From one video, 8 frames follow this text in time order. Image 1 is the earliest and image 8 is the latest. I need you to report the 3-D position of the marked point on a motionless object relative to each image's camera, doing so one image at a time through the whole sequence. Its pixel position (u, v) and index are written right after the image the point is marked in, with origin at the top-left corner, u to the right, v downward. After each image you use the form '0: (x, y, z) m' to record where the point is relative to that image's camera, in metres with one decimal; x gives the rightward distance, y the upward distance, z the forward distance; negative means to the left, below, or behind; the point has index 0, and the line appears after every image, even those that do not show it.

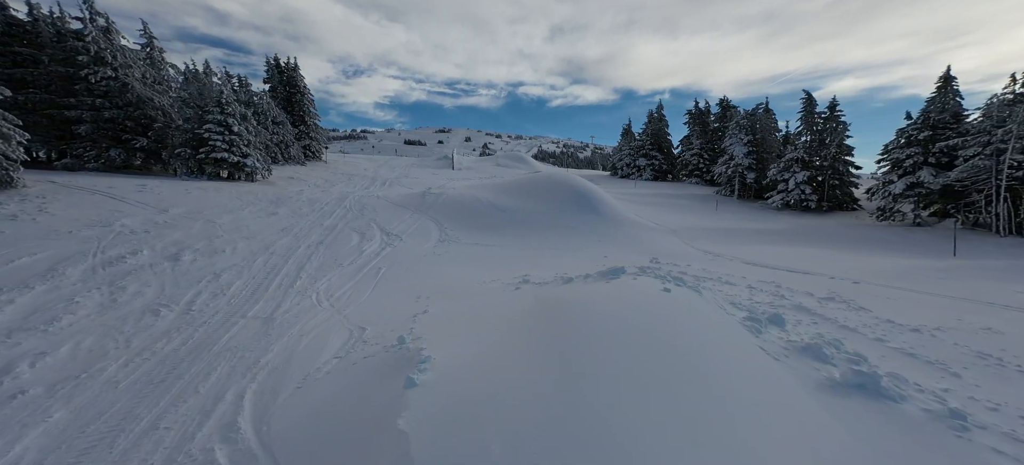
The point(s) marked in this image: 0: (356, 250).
0: (-3.4, -0.4, +9.4) m
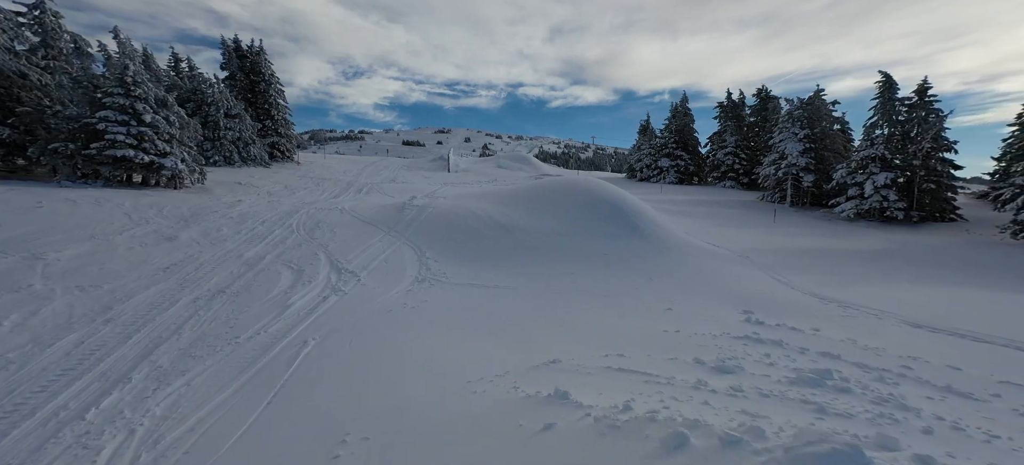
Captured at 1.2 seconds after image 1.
0: (-3.2, -0.9, +5.9) m
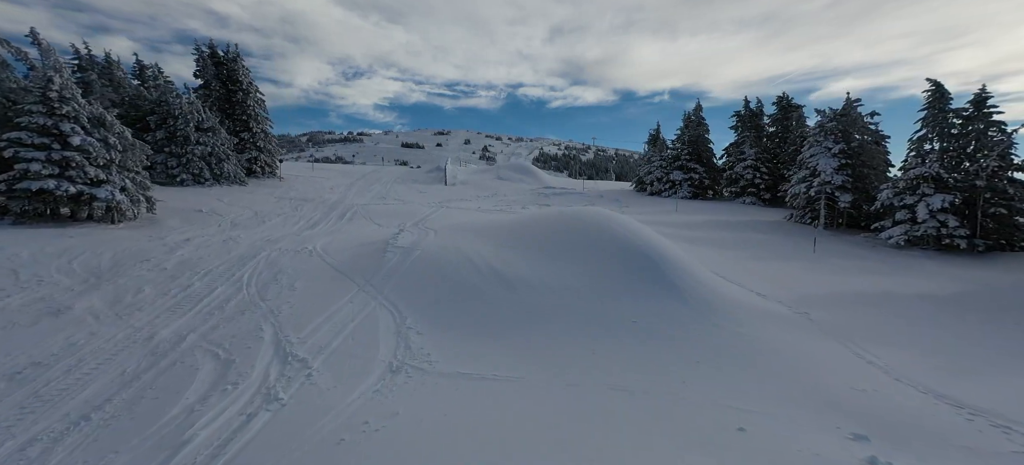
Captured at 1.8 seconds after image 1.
0: (-3.1, -1.8, +4.0) m
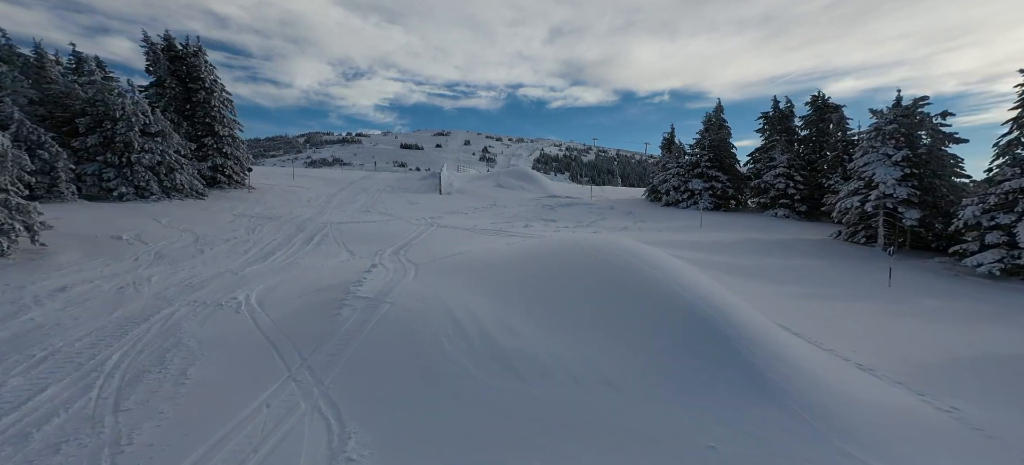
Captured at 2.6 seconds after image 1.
0: (-3.0, -2.5, +1.5) m
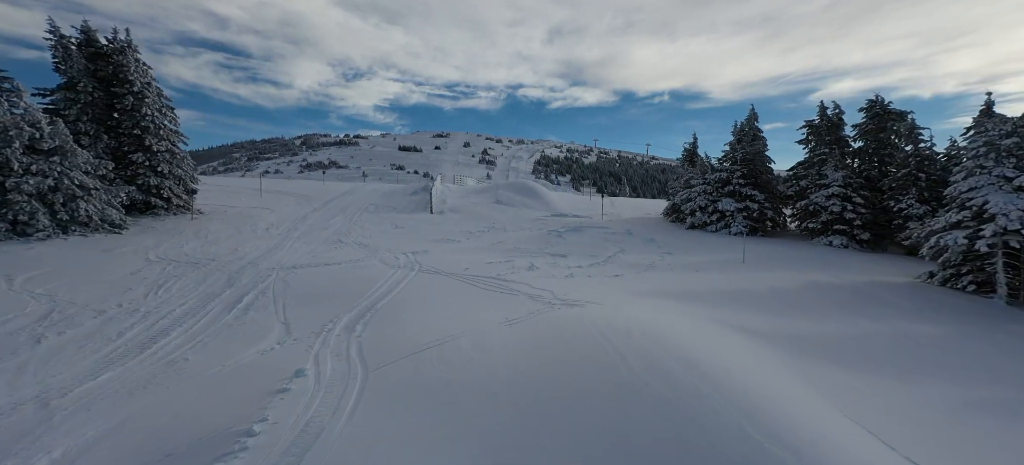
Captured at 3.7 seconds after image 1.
0: (-3.0, -3.7, -1.9) m
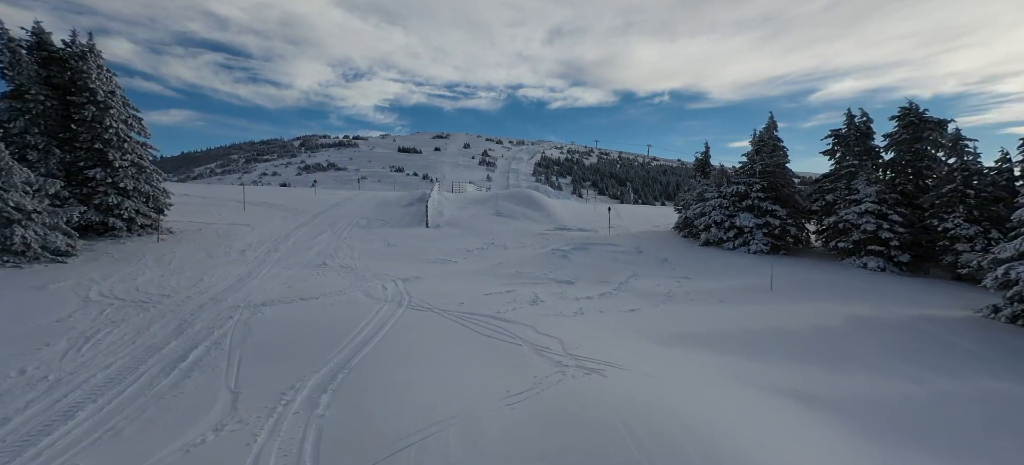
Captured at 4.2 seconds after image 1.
0: (-3.0, -4.4, -3.4) m
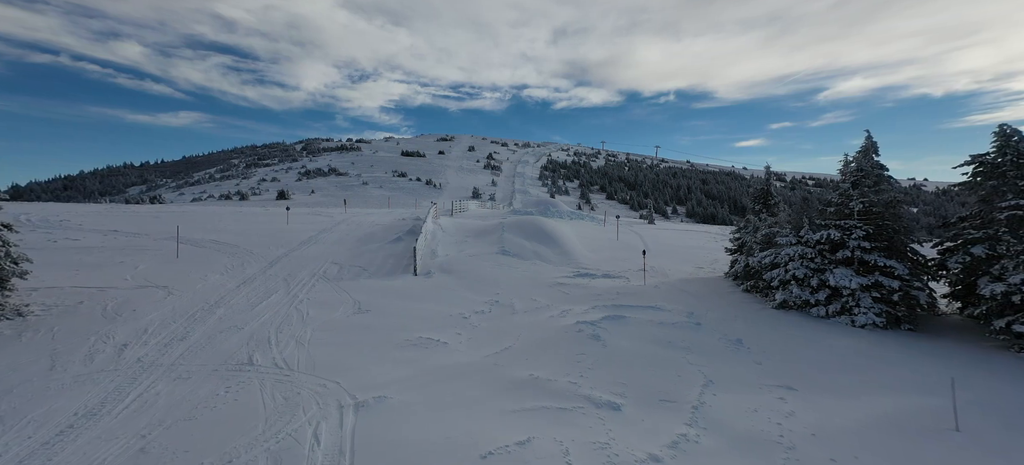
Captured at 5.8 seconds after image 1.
0: (-2.9, -6.4, -8.4) m
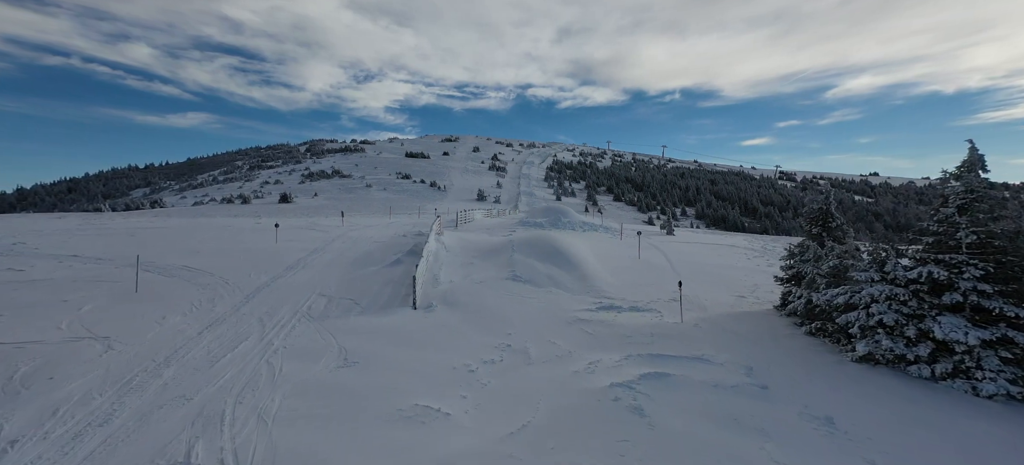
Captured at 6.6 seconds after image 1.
0: (-2.7, -7.4, -11.1) m
